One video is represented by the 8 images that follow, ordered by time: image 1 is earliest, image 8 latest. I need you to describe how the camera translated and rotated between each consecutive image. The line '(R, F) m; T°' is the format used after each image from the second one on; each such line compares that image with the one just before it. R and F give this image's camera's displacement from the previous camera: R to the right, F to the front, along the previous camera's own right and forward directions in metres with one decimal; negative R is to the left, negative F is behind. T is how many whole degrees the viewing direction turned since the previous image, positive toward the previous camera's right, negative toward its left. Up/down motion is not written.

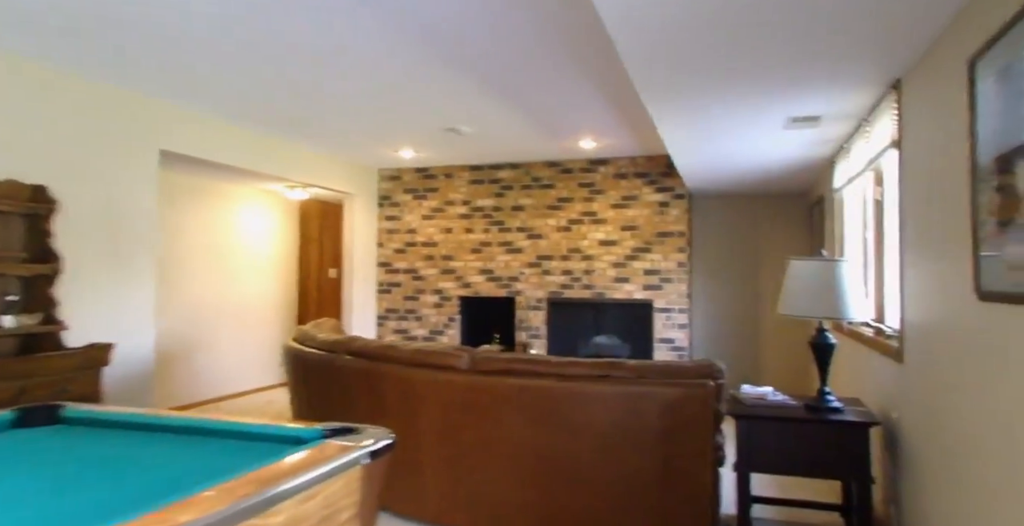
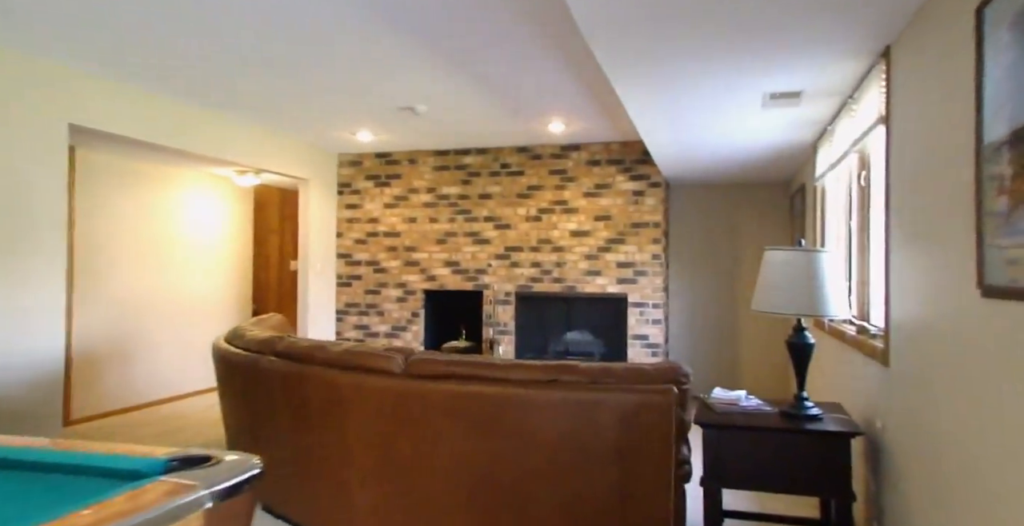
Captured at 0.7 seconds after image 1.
(+0.2, +0.3) m; +1°
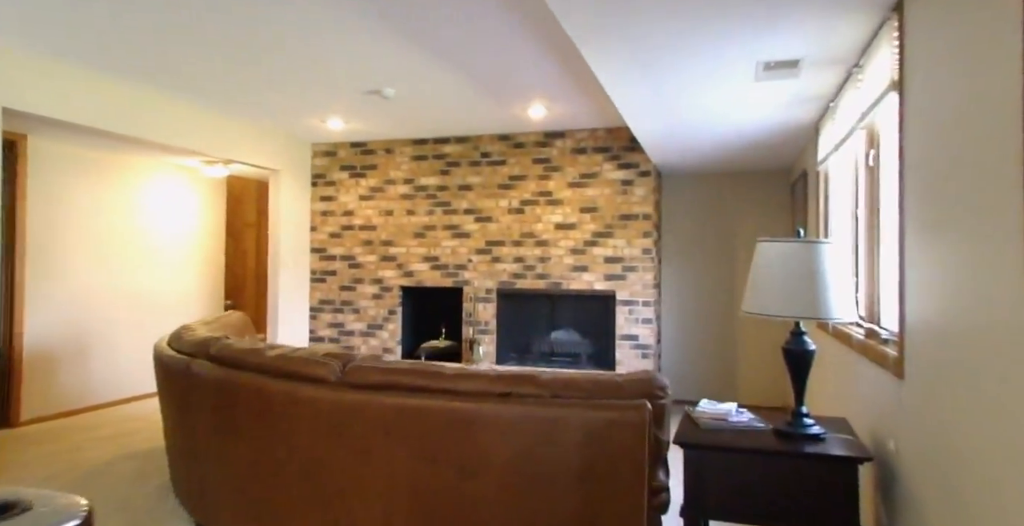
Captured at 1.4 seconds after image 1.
(+0.2, +0.3) m; 0°
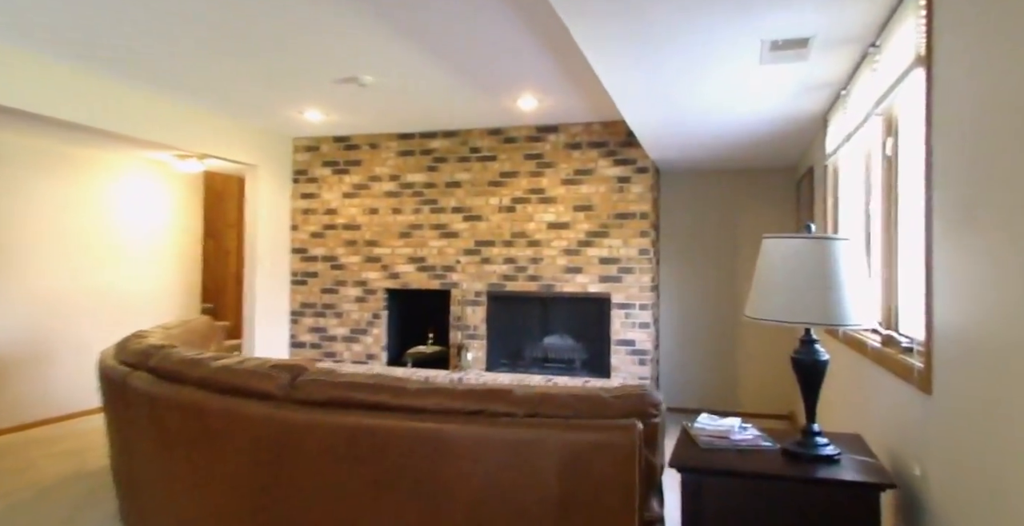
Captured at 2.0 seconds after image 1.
(+0.1, +0.2) m; 0°
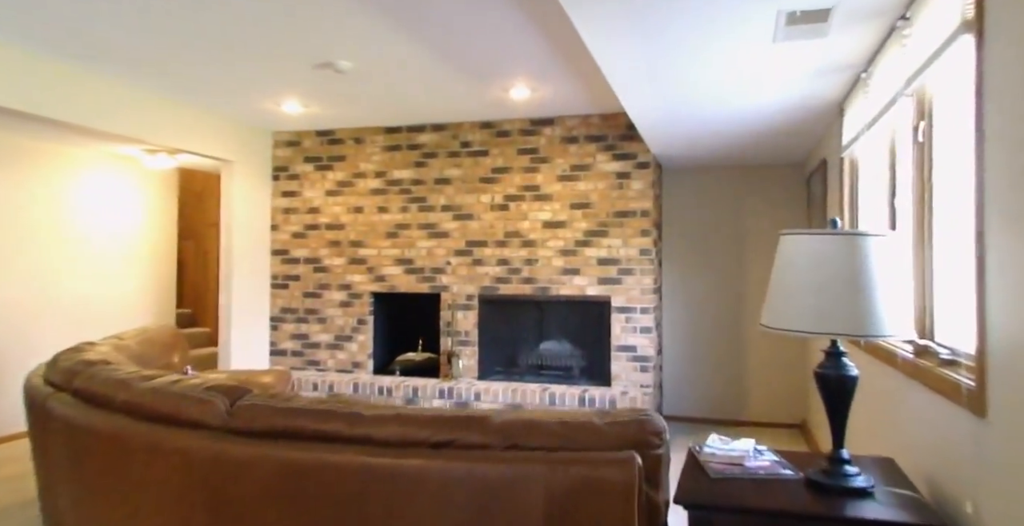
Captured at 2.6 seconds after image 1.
(+0.1, +0.3) m; 0°
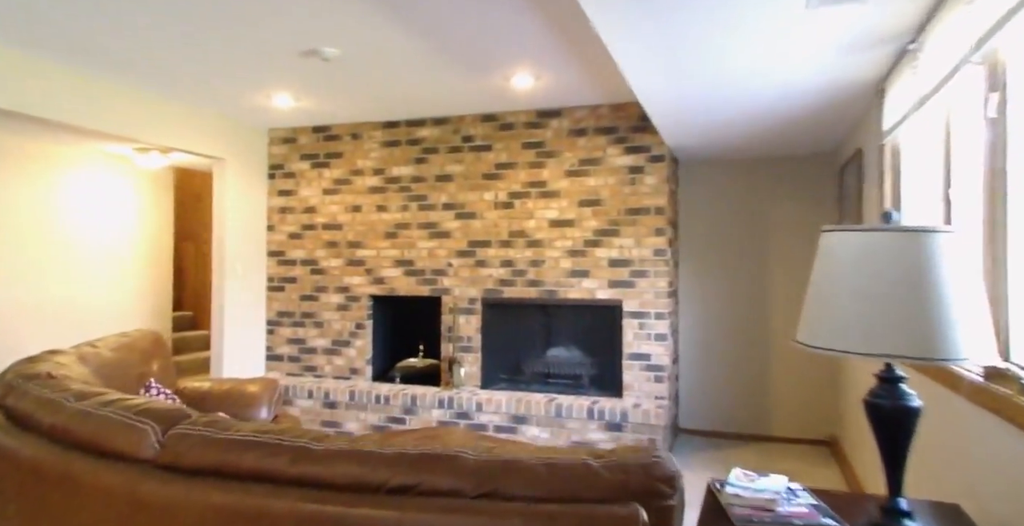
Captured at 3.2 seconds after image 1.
(+0.1, +0.3) m; -2°
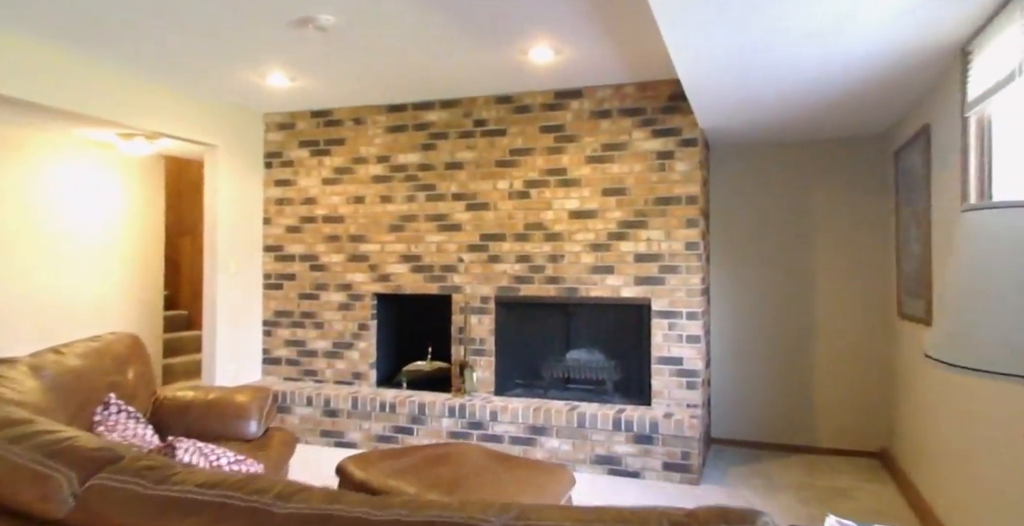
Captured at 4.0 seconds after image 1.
(0.0, +0.4) m; -1°
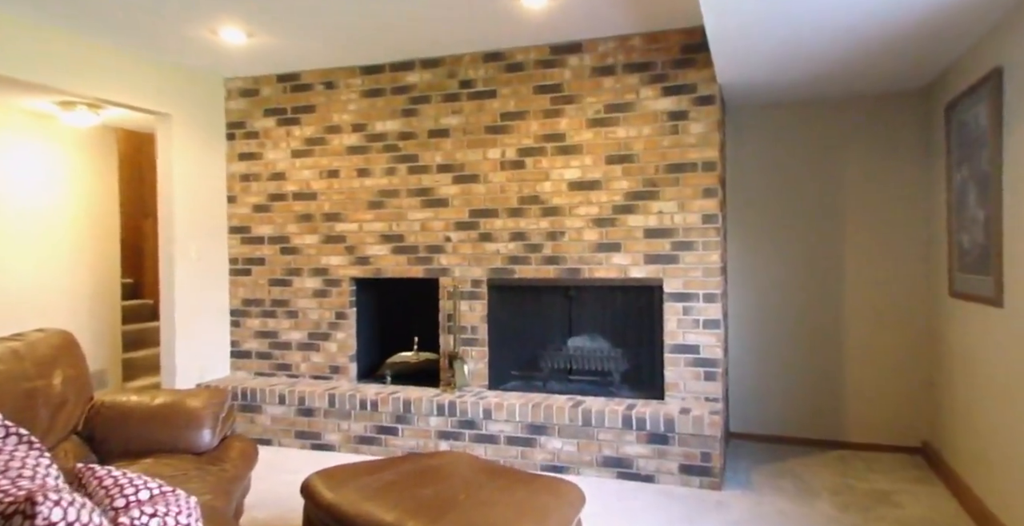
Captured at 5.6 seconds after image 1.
(0.0, +0.4) m; 0°
